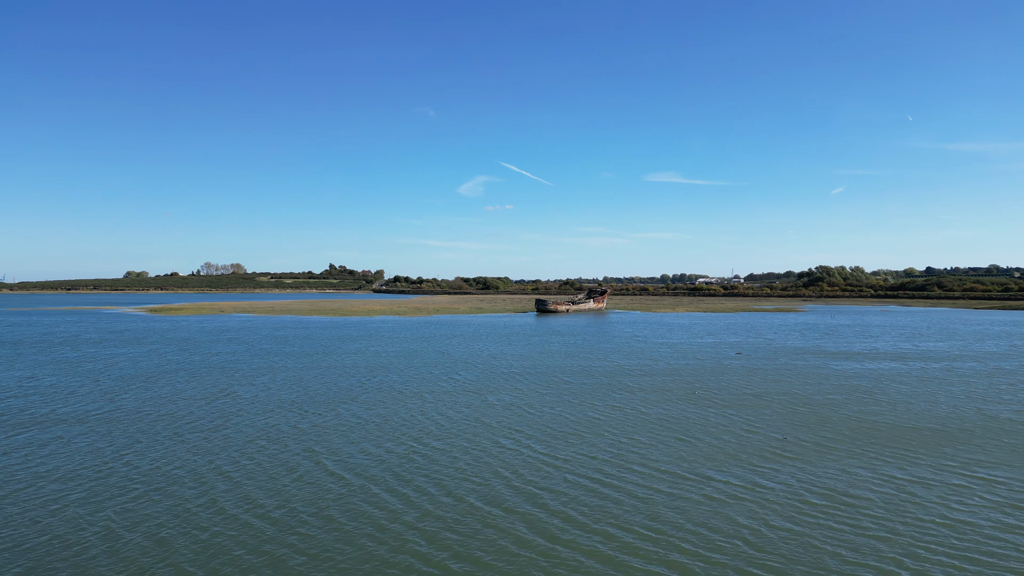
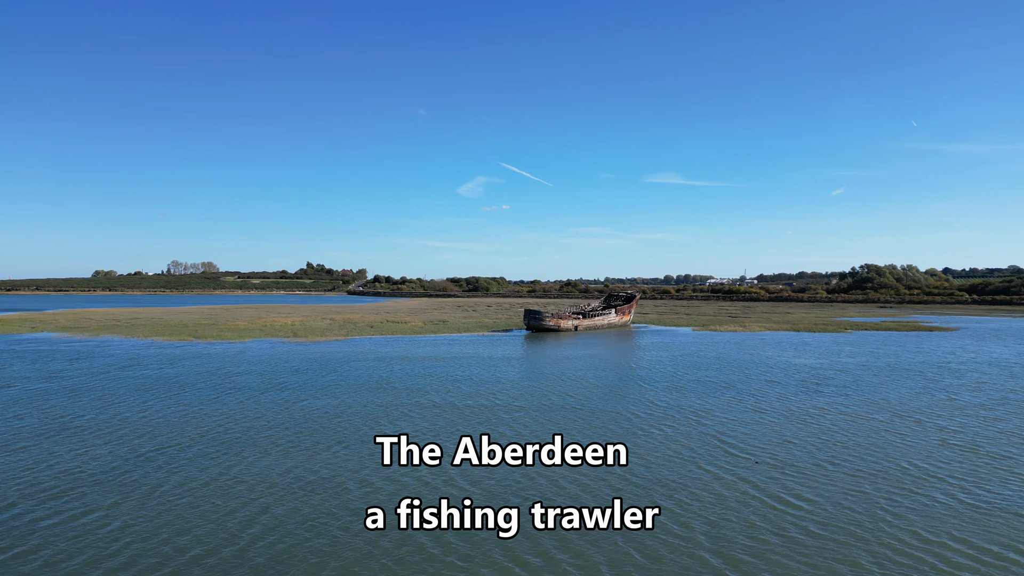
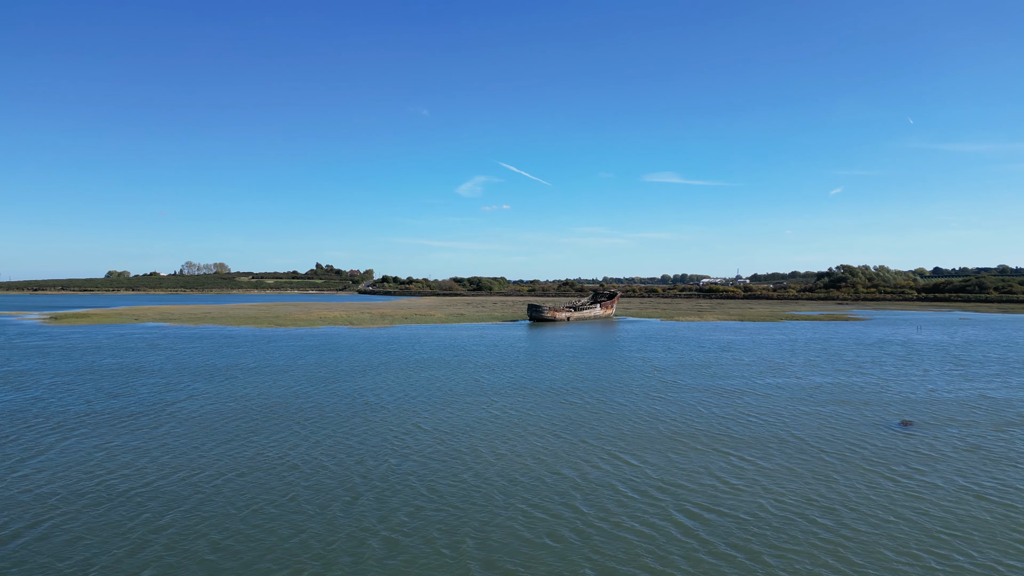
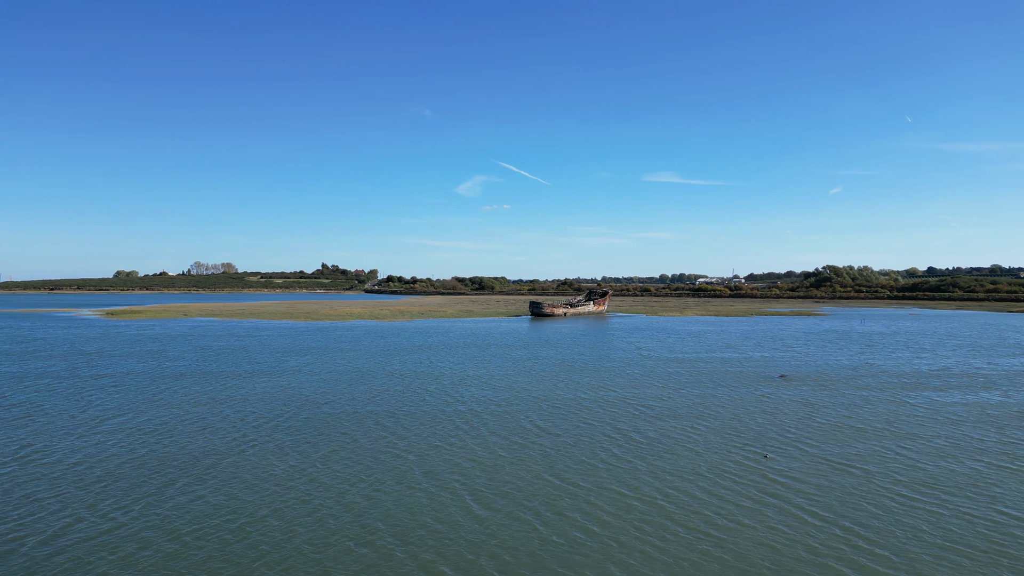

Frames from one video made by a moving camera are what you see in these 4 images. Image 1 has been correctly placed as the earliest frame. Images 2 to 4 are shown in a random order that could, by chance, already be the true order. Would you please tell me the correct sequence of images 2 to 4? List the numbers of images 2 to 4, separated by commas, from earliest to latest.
4, 3, 2
